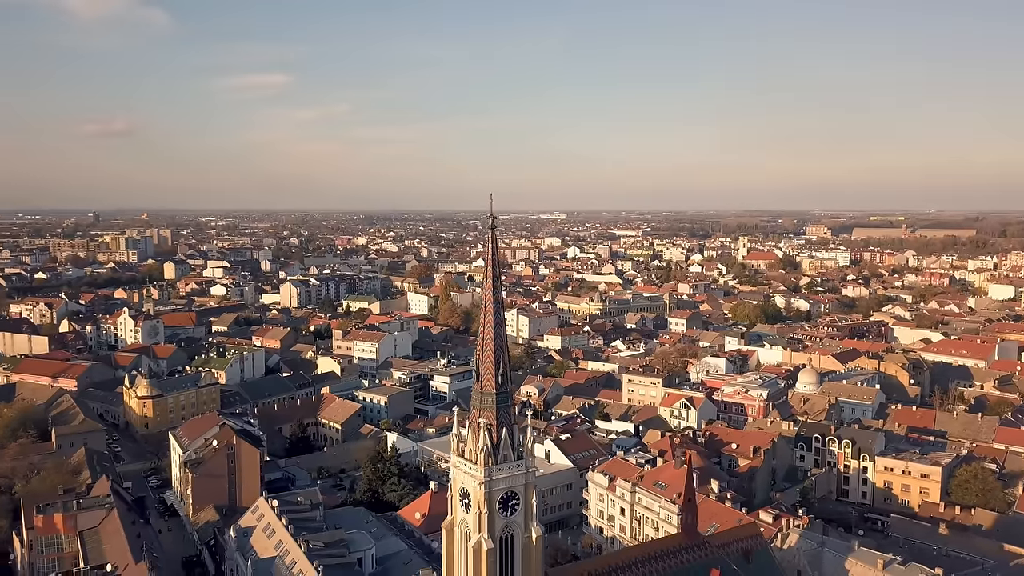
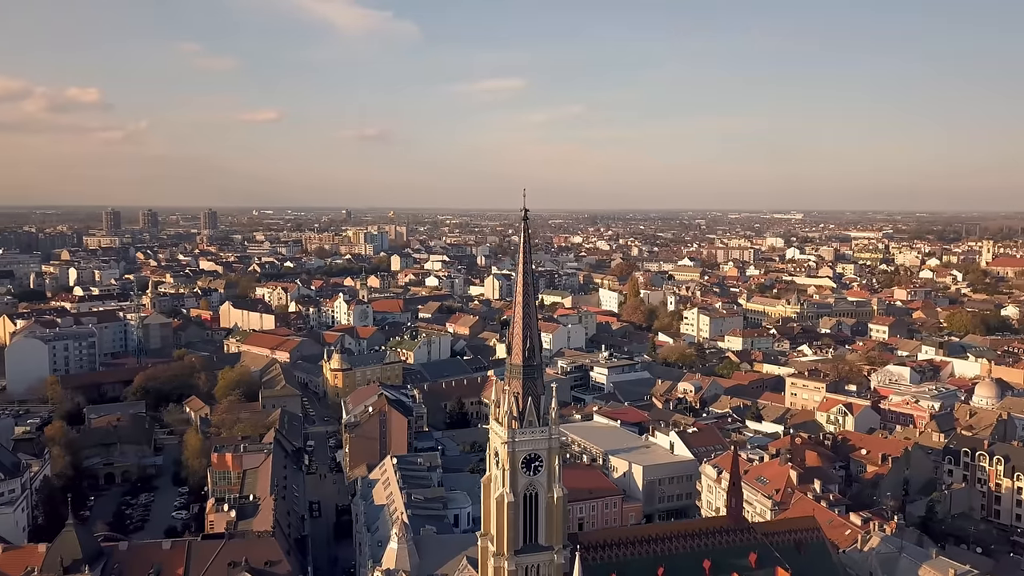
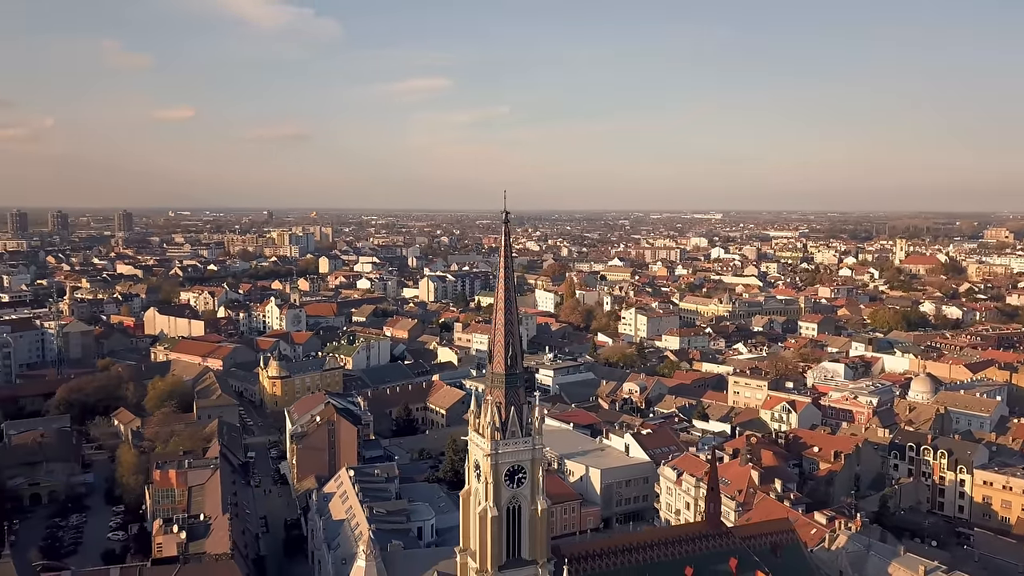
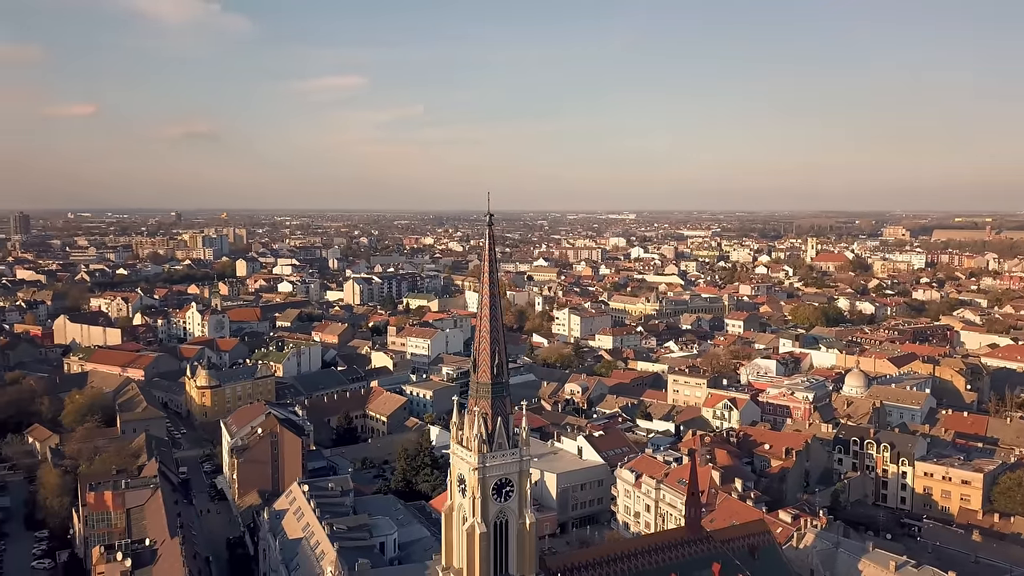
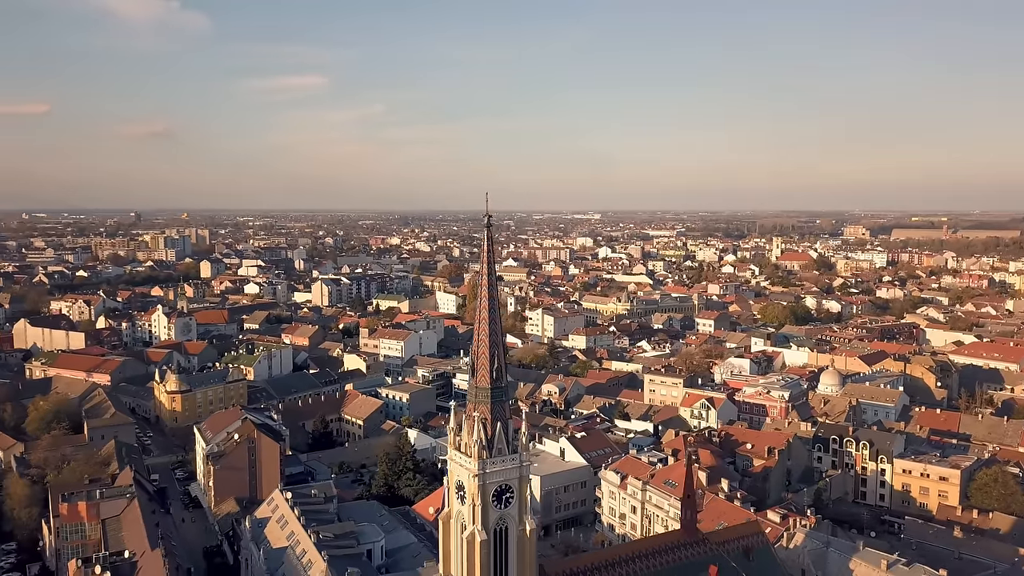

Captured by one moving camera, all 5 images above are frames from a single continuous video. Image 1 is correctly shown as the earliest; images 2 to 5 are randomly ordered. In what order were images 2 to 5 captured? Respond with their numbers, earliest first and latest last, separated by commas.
5, 4, 3, 2
